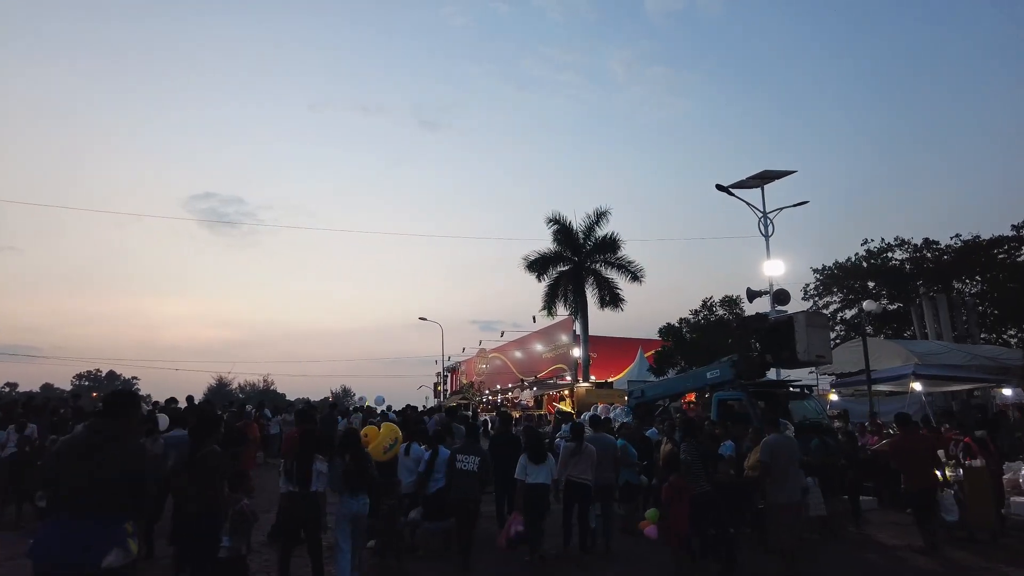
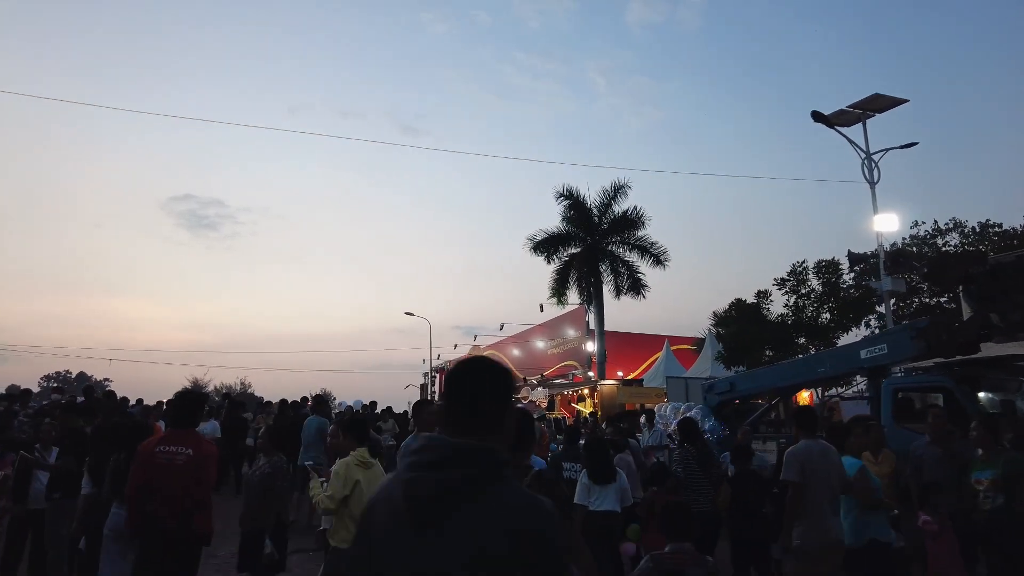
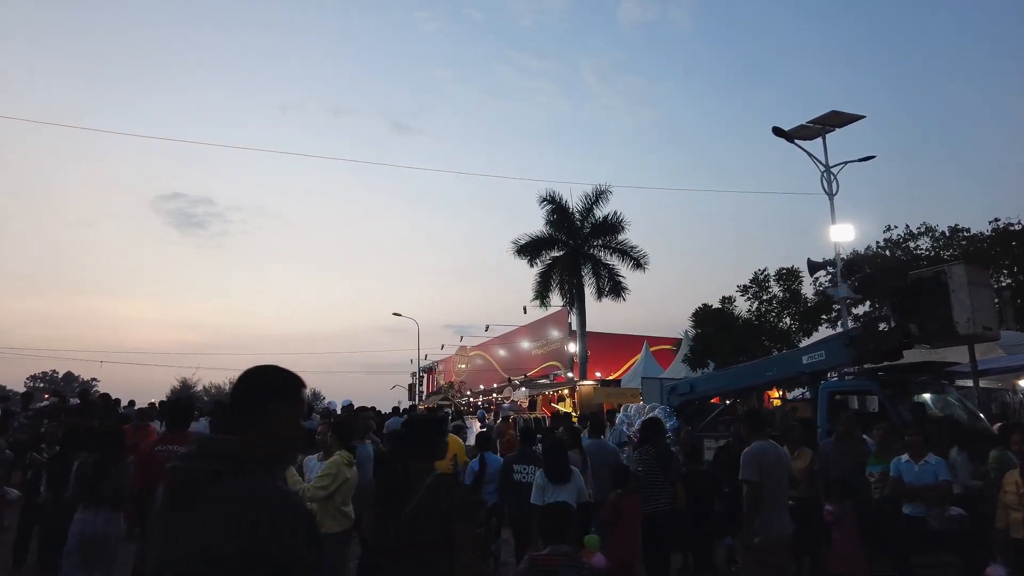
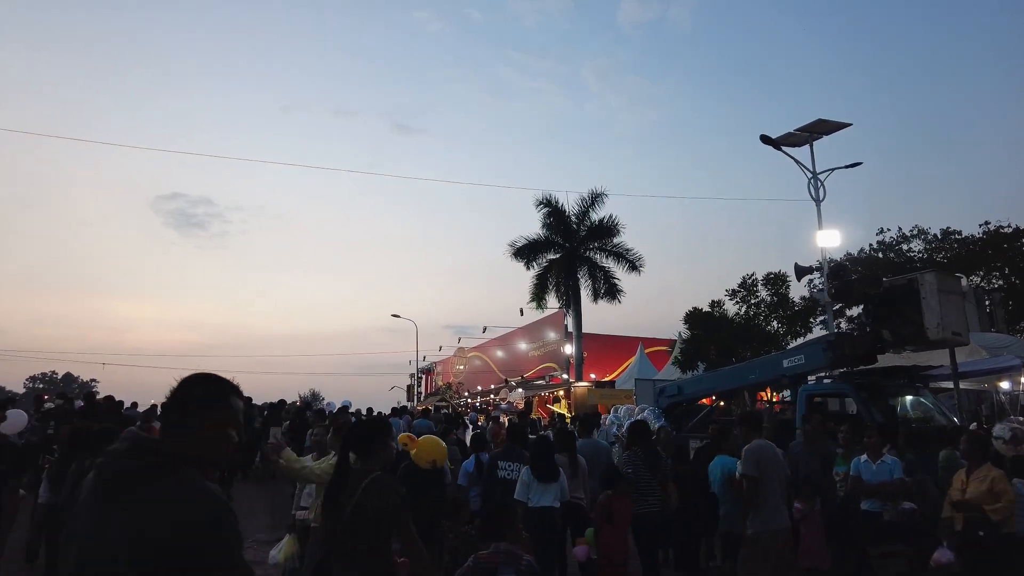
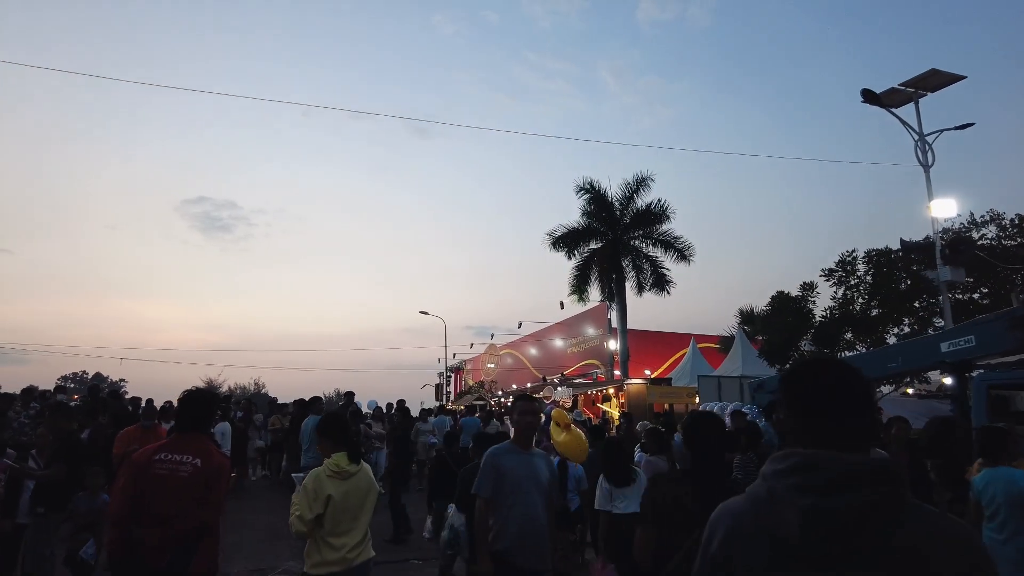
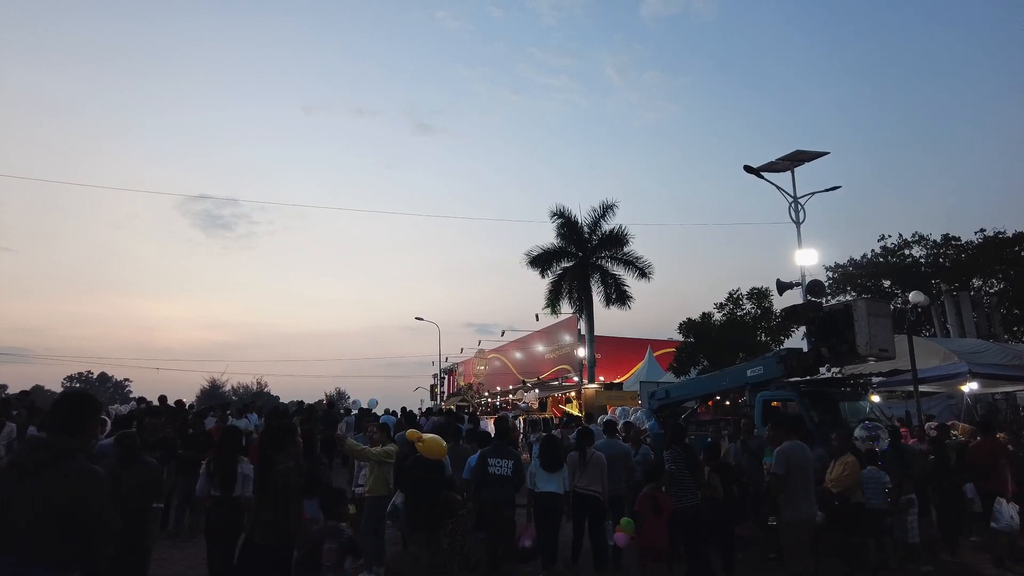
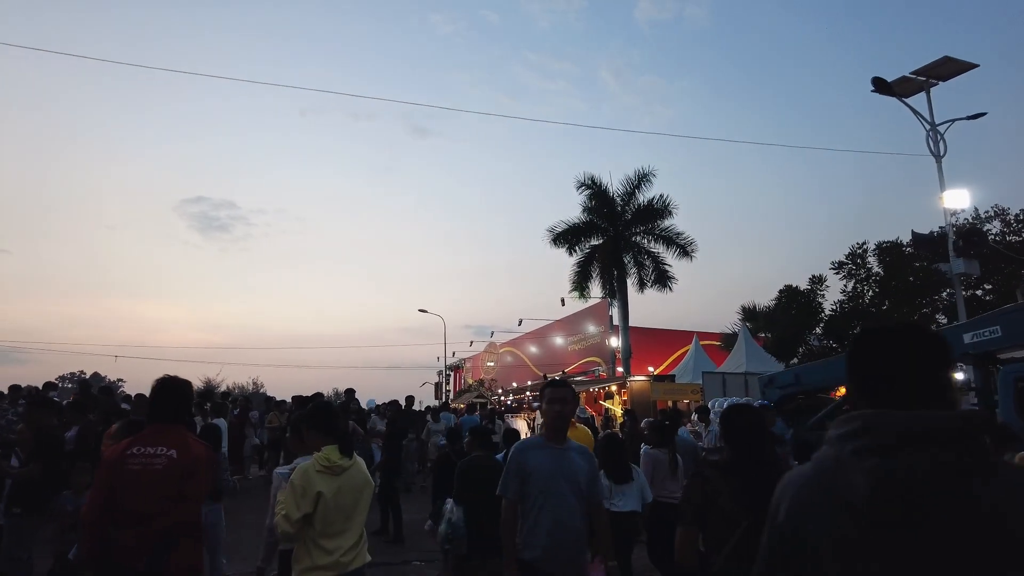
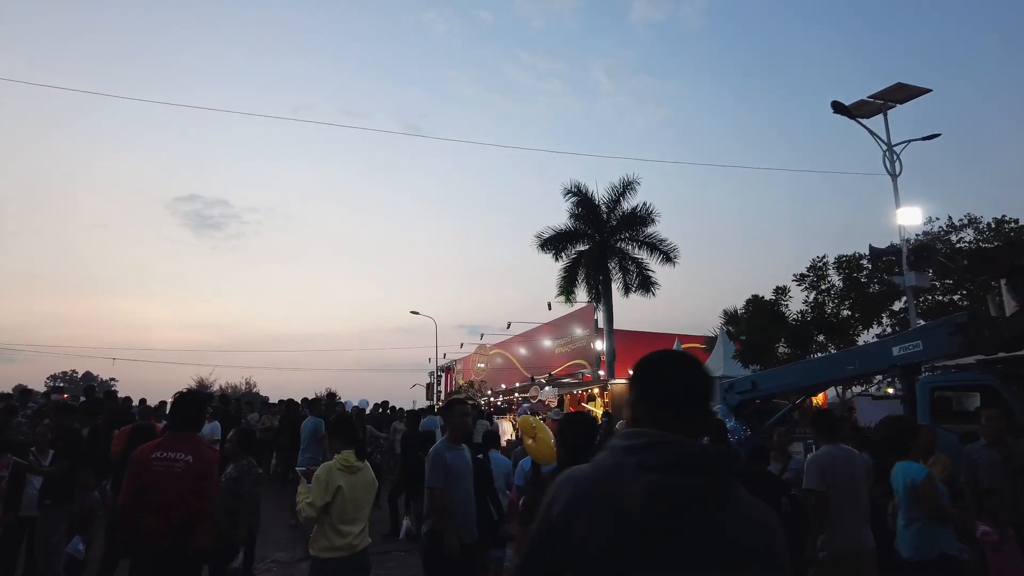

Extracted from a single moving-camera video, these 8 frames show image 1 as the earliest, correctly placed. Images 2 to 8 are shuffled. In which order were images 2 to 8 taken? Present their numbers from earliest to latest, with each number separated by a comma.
6, 4, 3, 2, 8, 5, 7
